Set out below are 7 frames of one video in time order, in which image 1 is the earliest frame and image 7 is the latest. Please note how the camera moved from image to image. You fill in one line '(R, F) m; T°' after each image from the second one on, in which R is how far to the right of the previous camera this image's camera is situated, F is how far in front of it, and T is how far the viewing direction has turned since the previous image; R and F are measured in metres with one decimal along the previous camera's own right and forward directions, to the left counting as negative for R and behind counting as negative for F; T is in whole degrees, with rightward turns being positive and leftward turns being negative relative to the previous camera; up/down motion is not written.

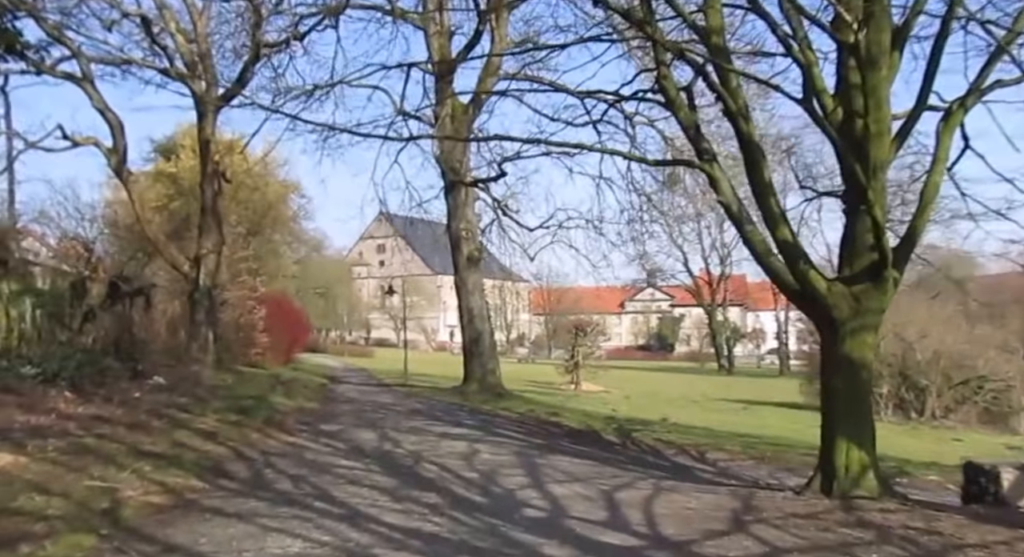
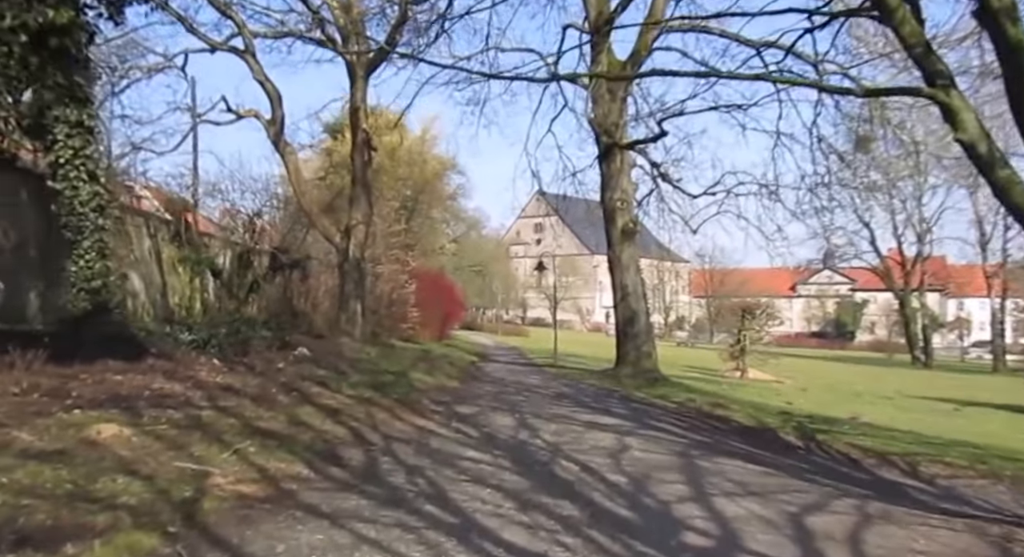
(0.0, +1.4) m; -11°
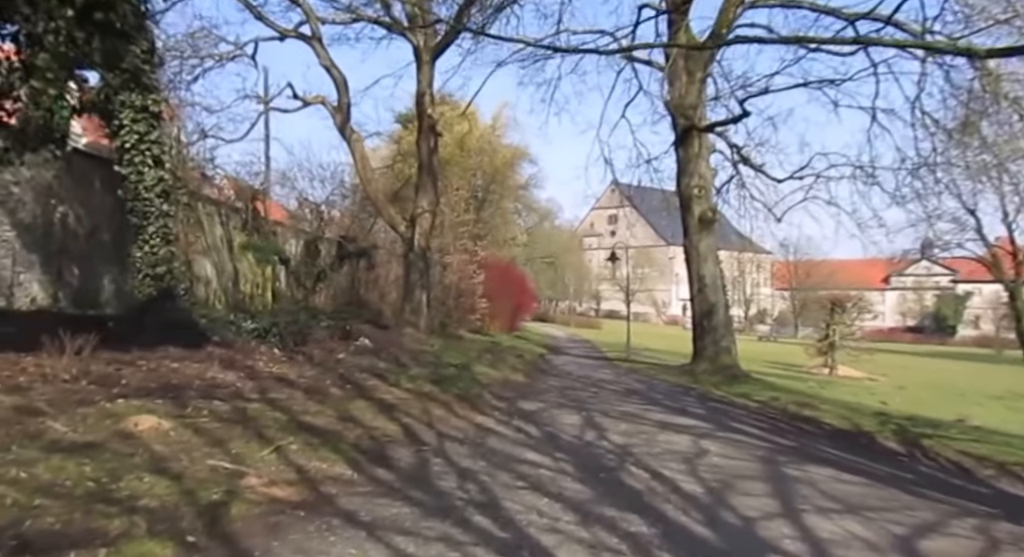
(+0.1, +0.7) m; -5°
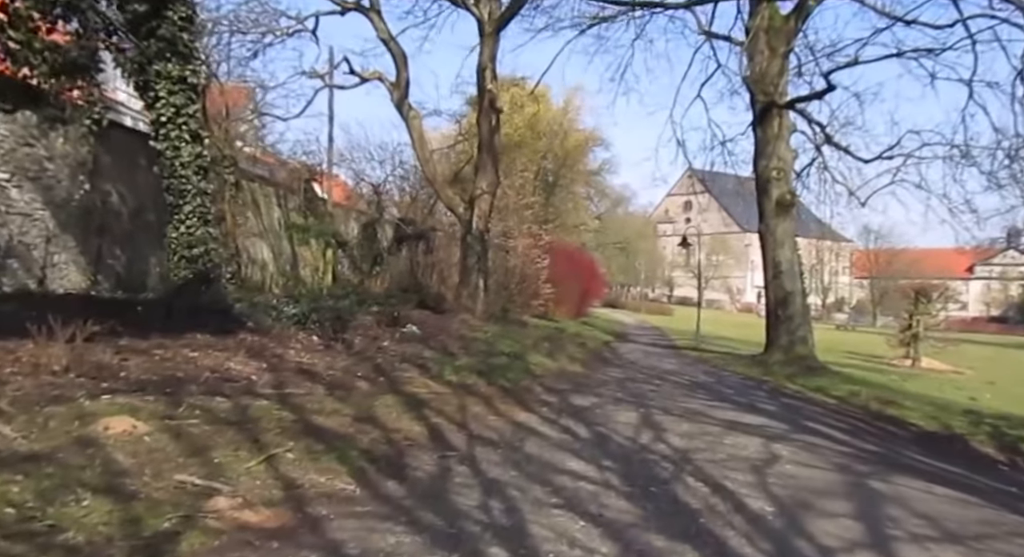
(+0.3, +0.9) m; -5°
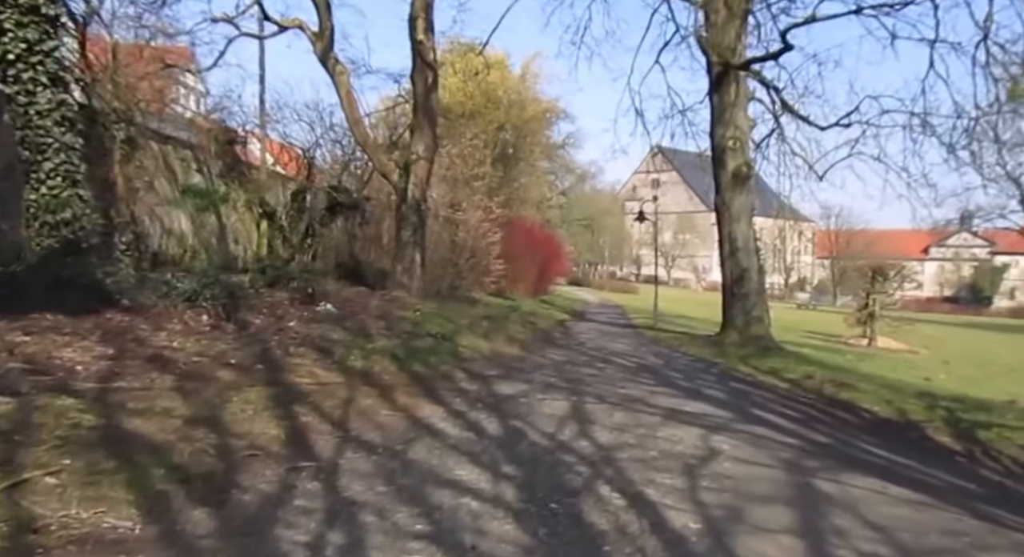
(+0.6, +1.2) m; +2°
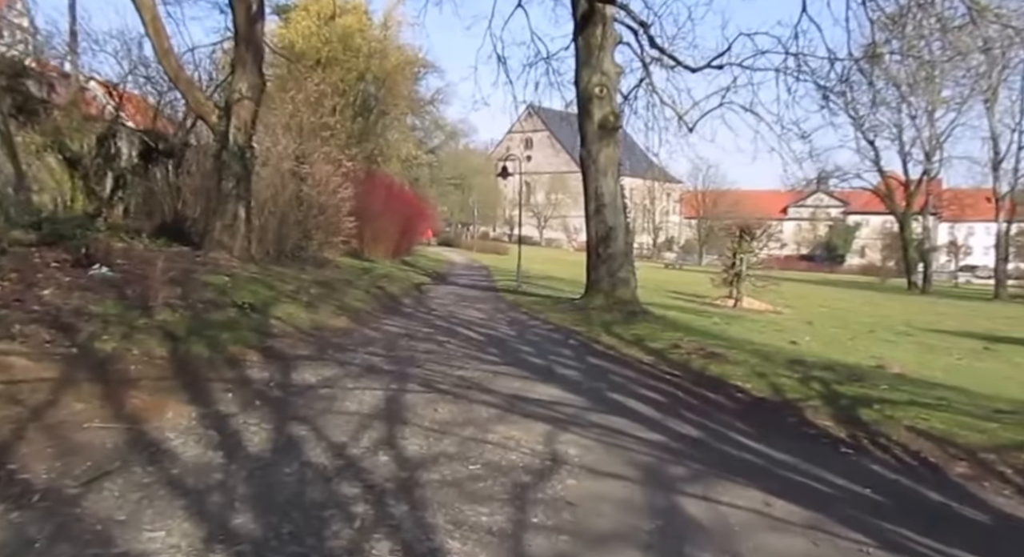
(+0.6, +1.8) m; +9°
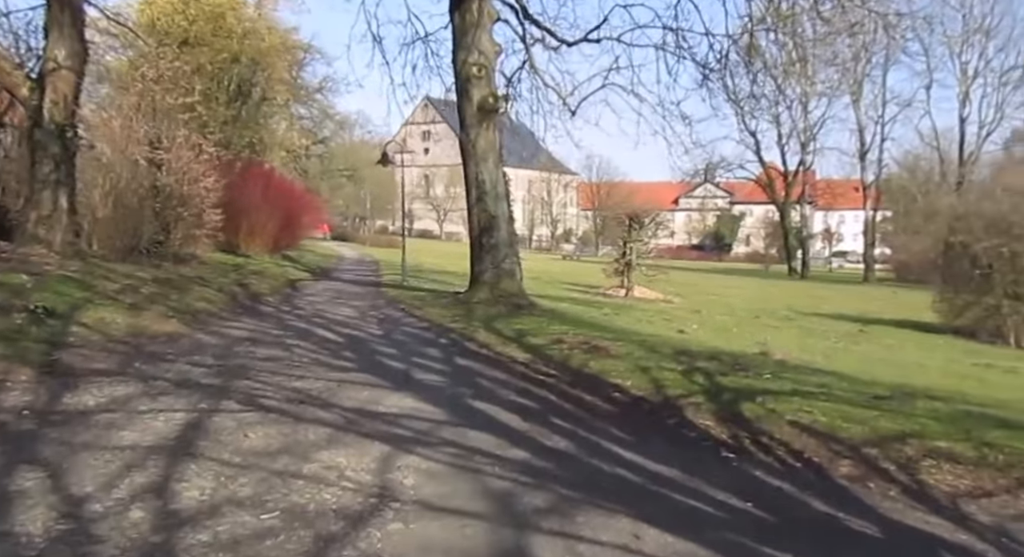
(+0.5, +1.1) m; +7°
